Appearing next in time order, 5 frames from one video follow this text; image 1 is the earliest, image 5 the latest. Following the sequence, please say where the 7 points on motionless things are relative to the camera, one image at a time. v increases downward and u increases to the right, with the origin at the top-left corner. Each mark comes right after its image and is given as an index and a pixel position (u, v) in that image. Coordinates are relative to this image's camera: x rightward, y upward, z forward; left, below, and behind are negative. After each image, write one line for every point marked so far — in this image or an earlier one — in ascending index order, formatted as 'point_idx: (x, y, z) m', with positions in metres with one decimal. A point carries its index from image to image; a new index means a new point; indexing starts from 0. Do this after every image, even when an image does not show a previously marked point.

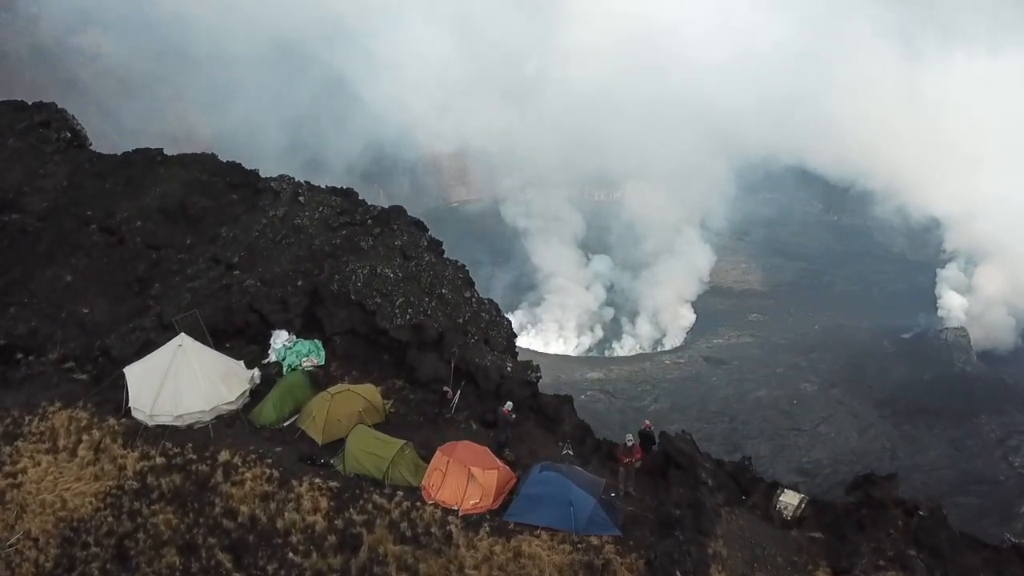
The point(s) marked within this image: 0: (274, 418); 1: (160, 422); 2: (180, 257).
0: (-3.6, -2.0, +9.9) m
1: (-5.4, -2.0, +9.9) m
2: (-7.0, +0.7, +13.6) m
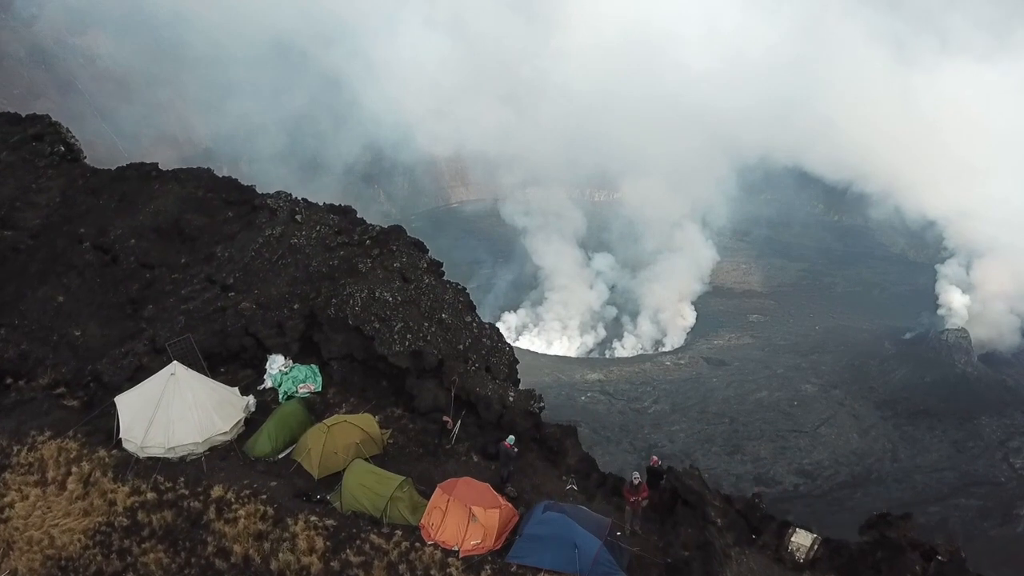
0: (-3.6, -2.4, +9.6) m
1: (-5.3, -2.5, +9.6) m
2: (-7.0, +0.2, +13.4) m
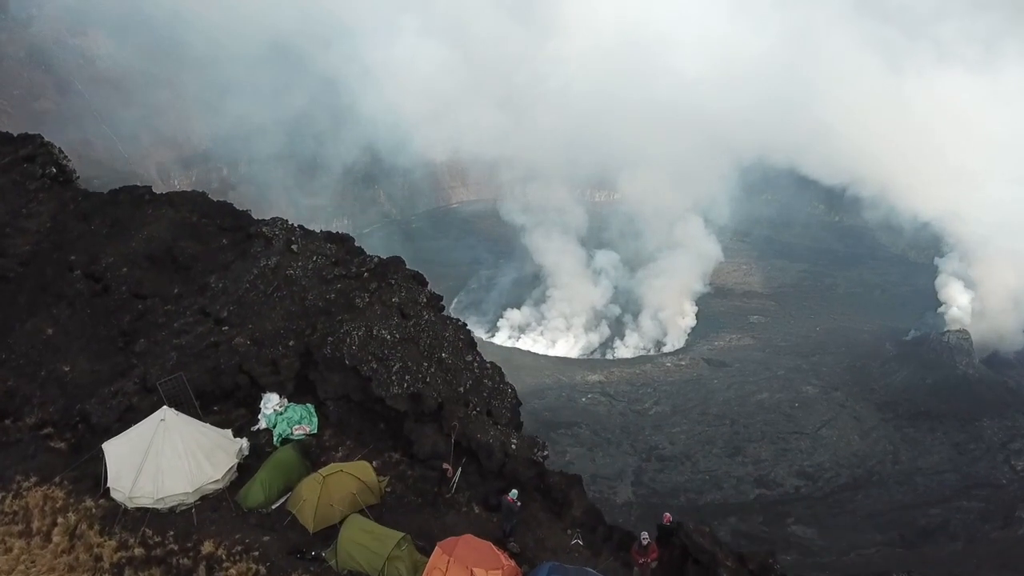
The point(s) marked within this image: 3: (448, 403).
0: (-3.6, -3.0, +9.2) m
1: (-5.3, -3.1, +9.2) m
2: (-6.9, -0.4, +13.0) m
3: (-1.1, -2.0, +11.5) m
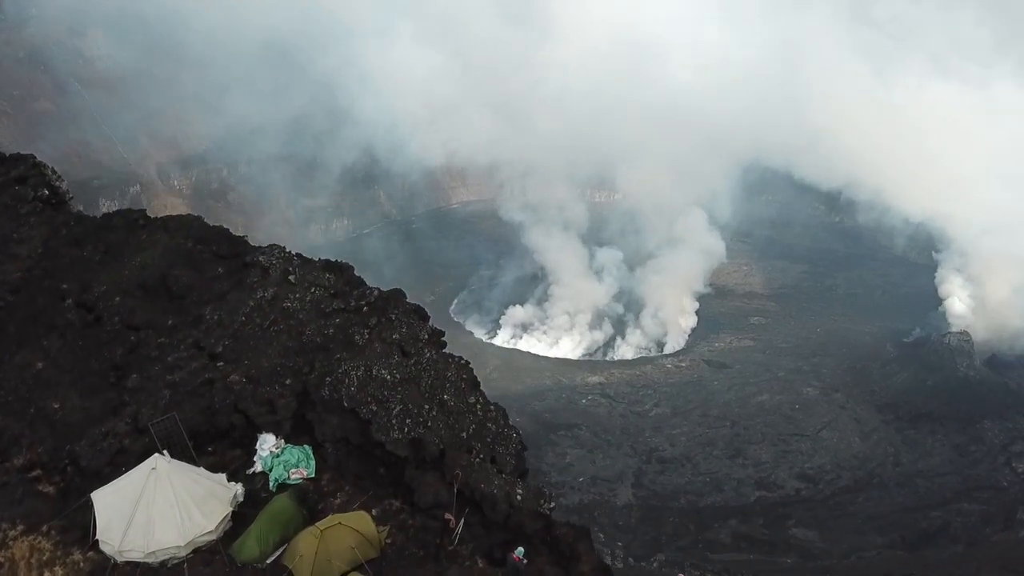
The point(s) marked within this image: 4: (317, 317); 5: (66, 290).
0: (-3.5, -3.6, +8.9) m
1: (-5.2, -3.7, +8.9) m
2: (-6.9, -1.0, +12.6) m
3: (-1.1, -2.7, +11.2) m
4: (-3.7, -0.5, +12.2) m
5: (-9.1, -0.1, +13.2) m
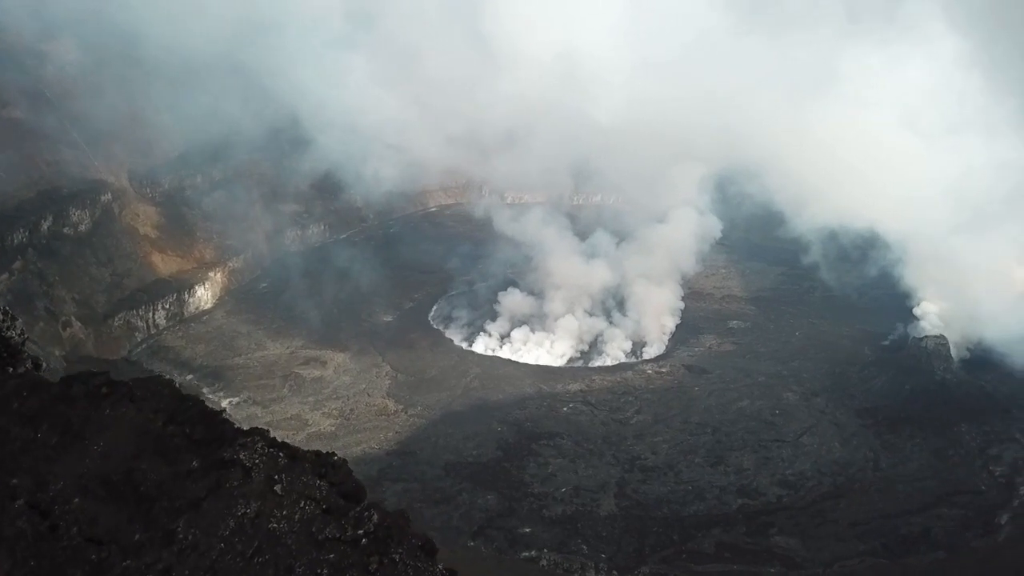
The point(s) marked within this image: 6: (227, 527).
0: (-3.1, -7.2, +7.4) m
1: (-4.8, -7.3, +7.3) m
2: (-6.6, -4.6, +11.0) m
3: (-0.7, -6.2, +9.8) m
4: (-3.4, -4.1, +10.7) m
5: (-8.9, -3.7, +11.5) m
6: (-4.7, -4.0, +10.7) m
